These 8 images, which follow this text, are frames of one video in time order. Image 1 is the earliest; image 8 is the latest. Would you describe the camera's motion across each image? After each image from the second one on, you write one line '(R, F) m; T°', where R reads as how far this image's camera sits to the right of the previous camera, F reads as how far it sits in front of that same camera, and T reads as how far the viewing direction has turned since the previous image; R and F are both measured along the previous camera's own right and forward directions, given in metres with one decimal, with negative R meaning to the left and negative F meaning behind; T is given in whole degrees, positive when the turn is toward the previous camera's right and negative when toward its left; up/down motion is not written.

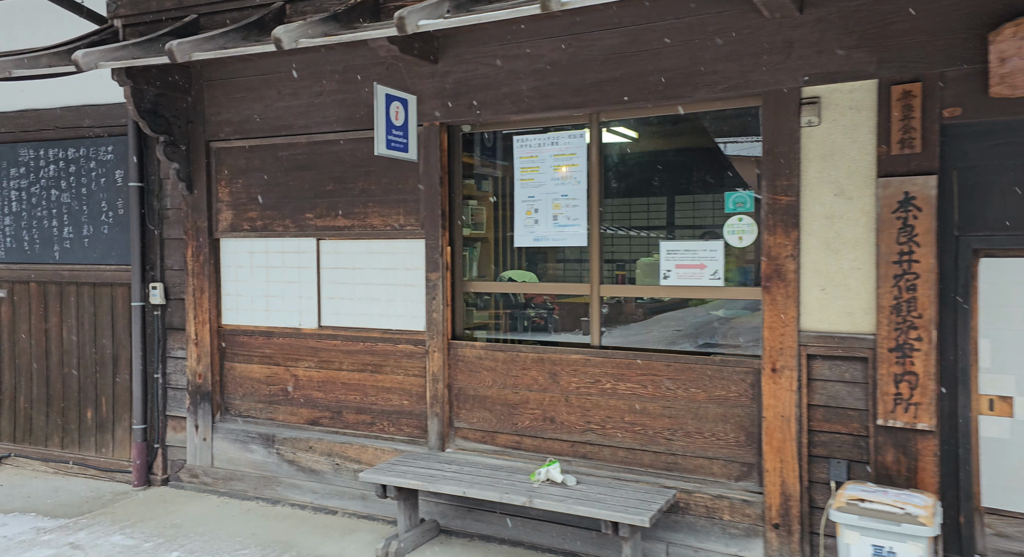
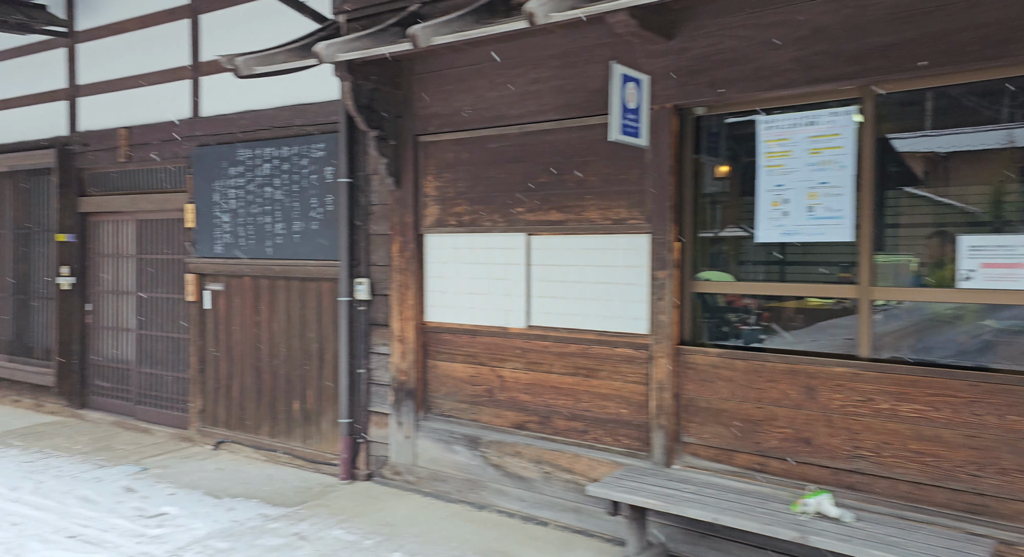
(-0.9, +0.3) m; -10°
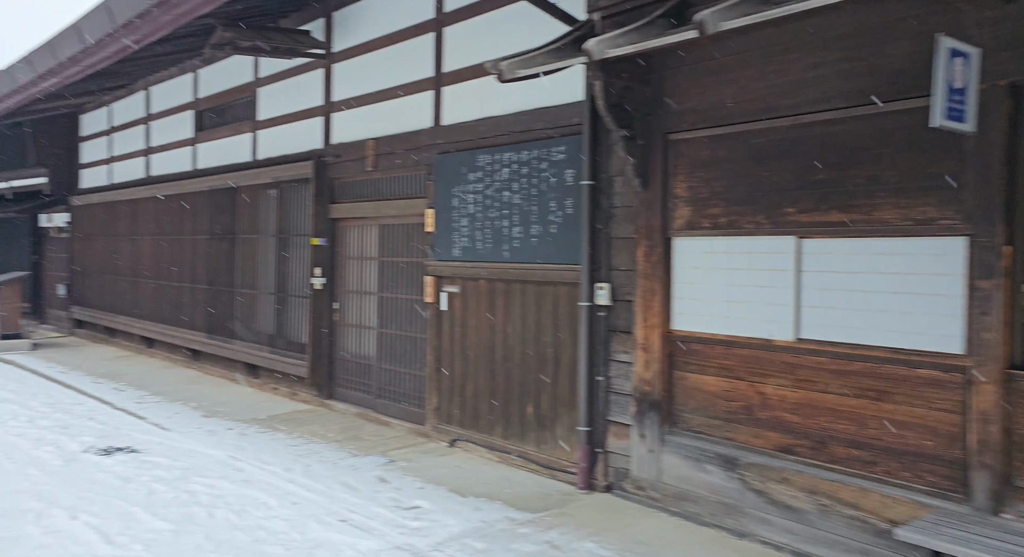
(-0.9, +0.1) m; -14°
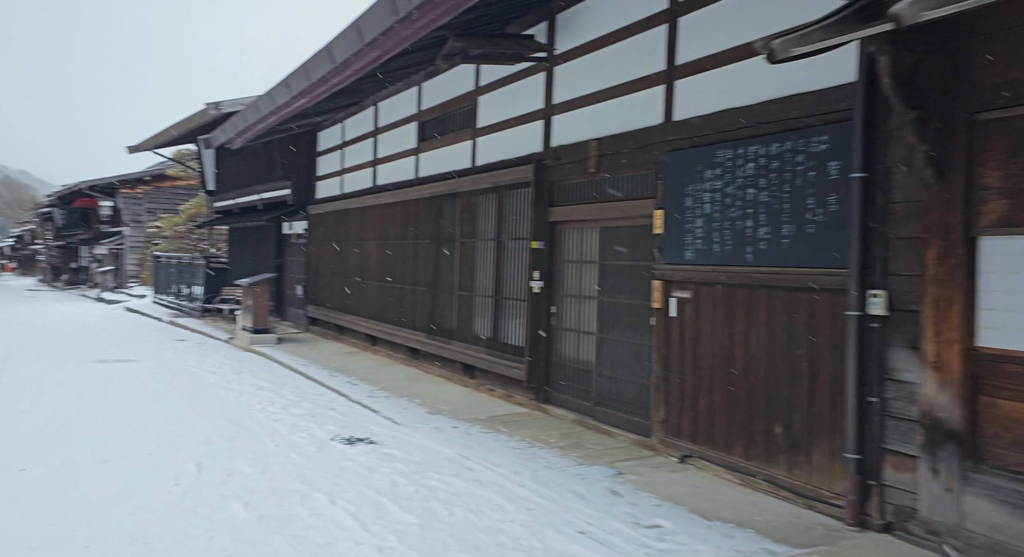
(-0.7, +0.2) m; -14°
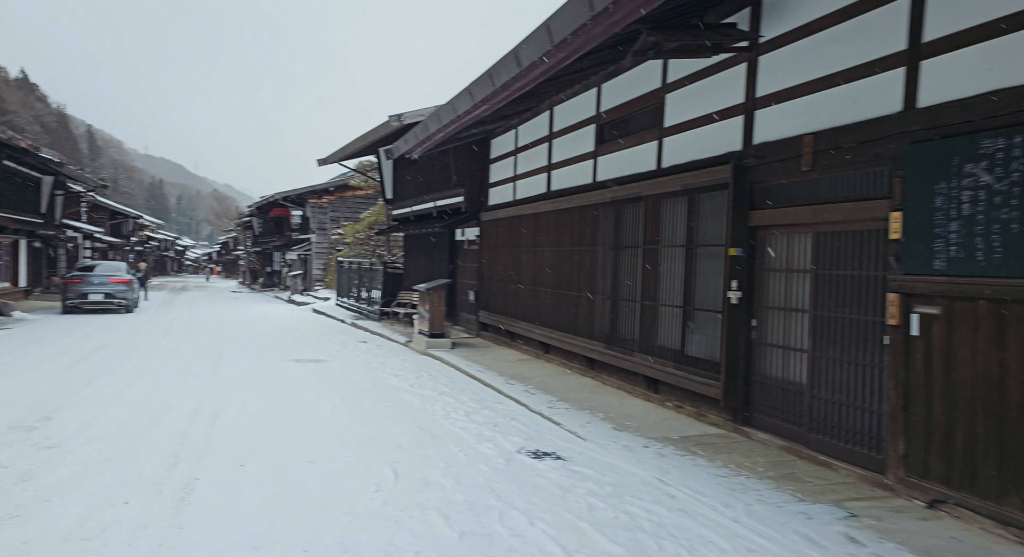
(-0.6, +0.2) m; -13°
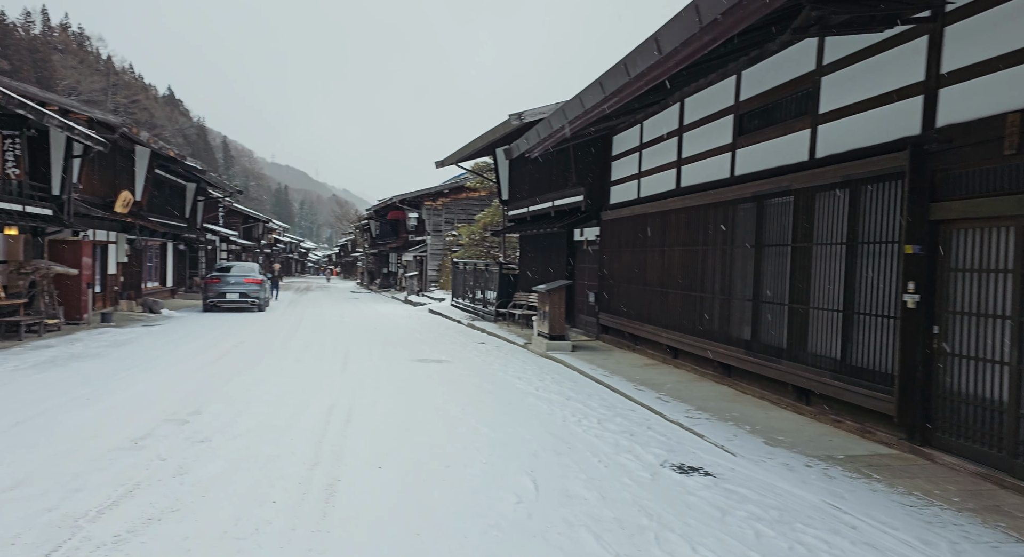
(-0.4, +0.3) m; -9°
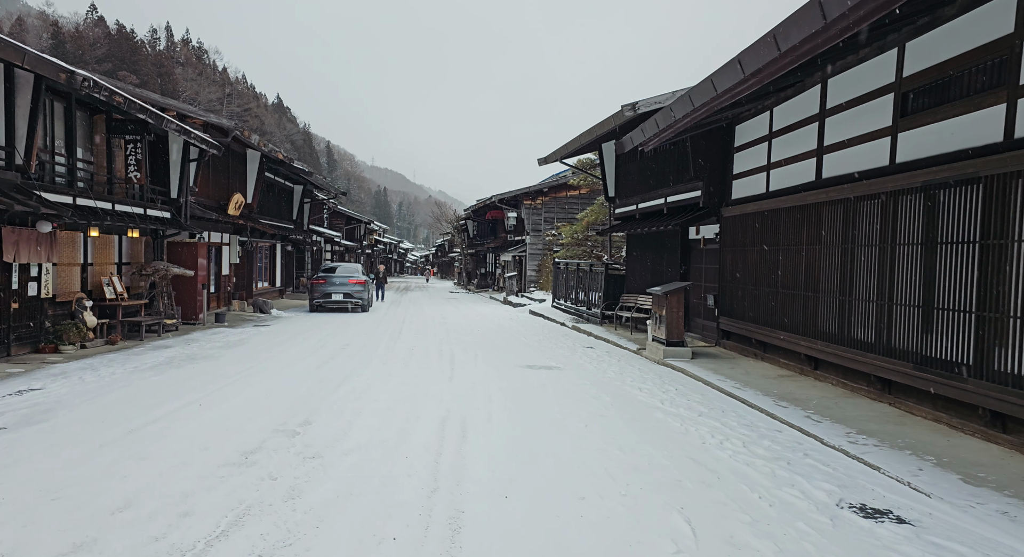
(-0.4, +0.6) m; -8°
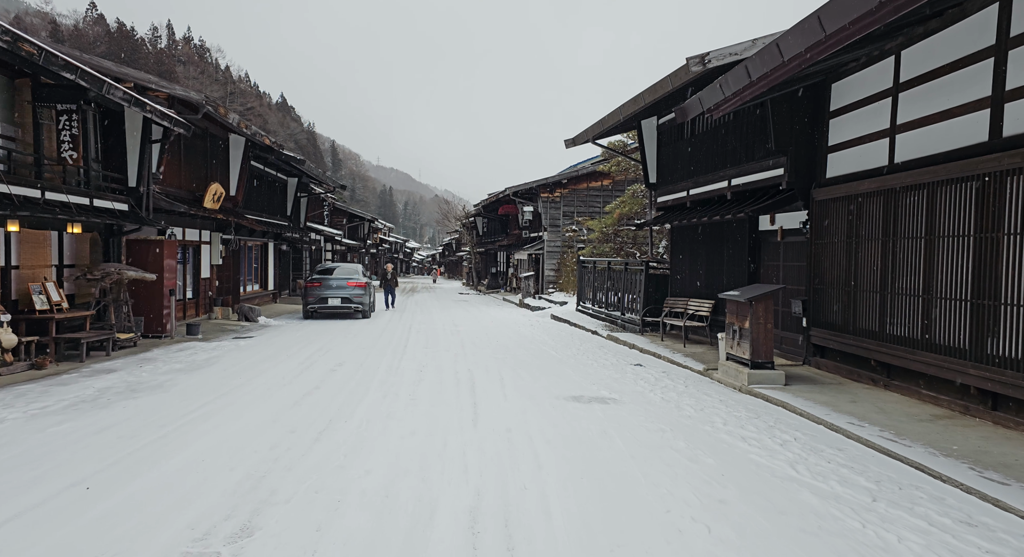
(-0.4, +2.3) m; -1°
